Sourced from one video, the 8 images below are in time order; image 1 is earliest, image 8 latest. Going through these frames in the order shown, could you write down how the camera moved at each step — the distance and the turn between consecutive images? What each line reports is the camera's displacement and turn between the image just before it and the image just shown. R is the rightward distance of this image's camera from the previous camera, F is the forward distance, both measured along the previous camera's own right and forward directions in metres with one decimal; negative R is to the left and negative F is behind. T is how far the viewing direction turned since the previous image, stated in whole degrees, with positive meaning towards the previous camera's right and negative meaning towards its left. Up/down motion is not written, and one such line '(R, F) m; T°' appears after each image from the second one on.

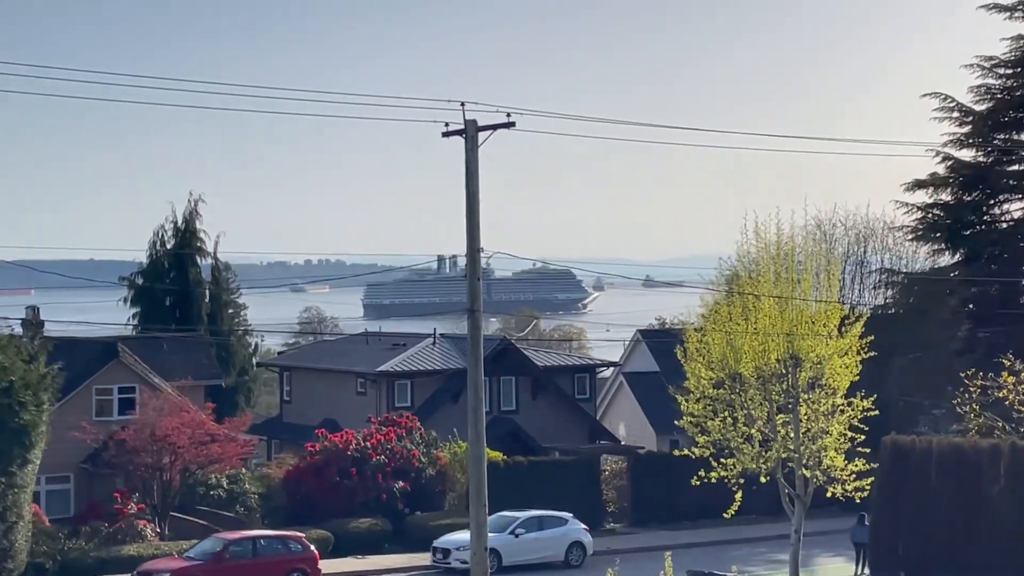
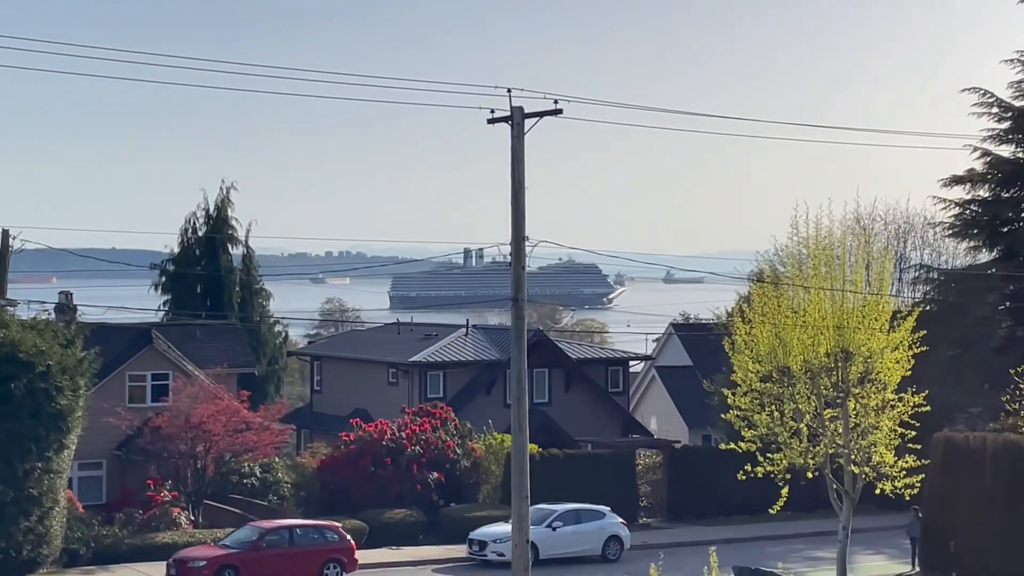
(-0.3, +0.3) m; -1°
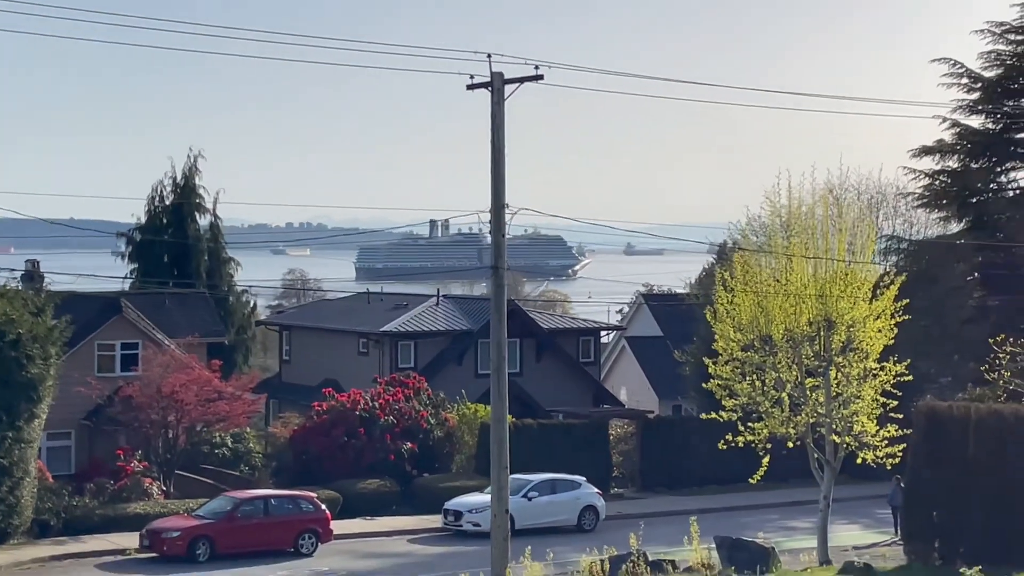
(-0.2, +0.2) m; +1°
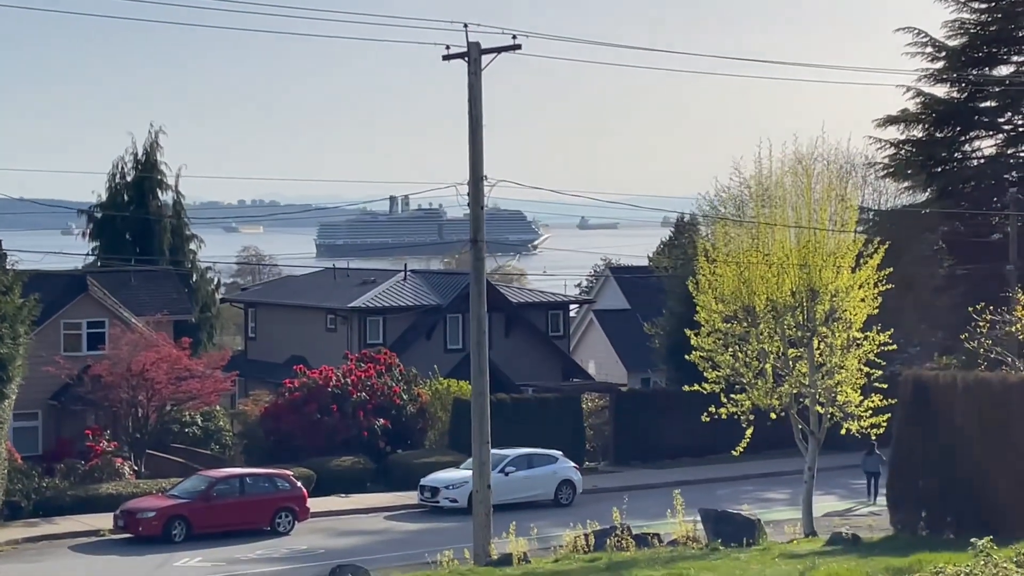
(-0.3, +0.3) m; +1°
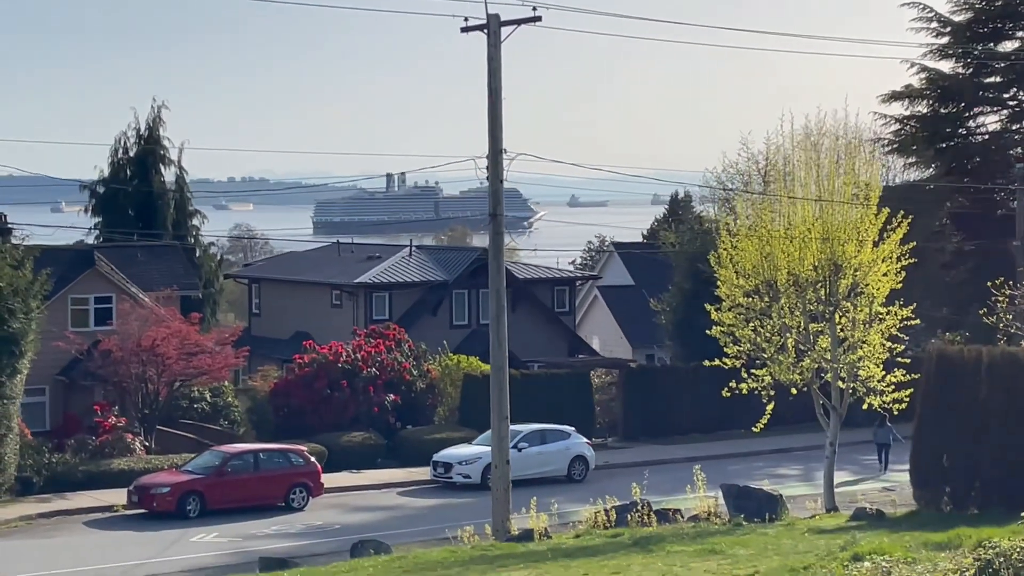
(-0.4, +0.2) m; 0°
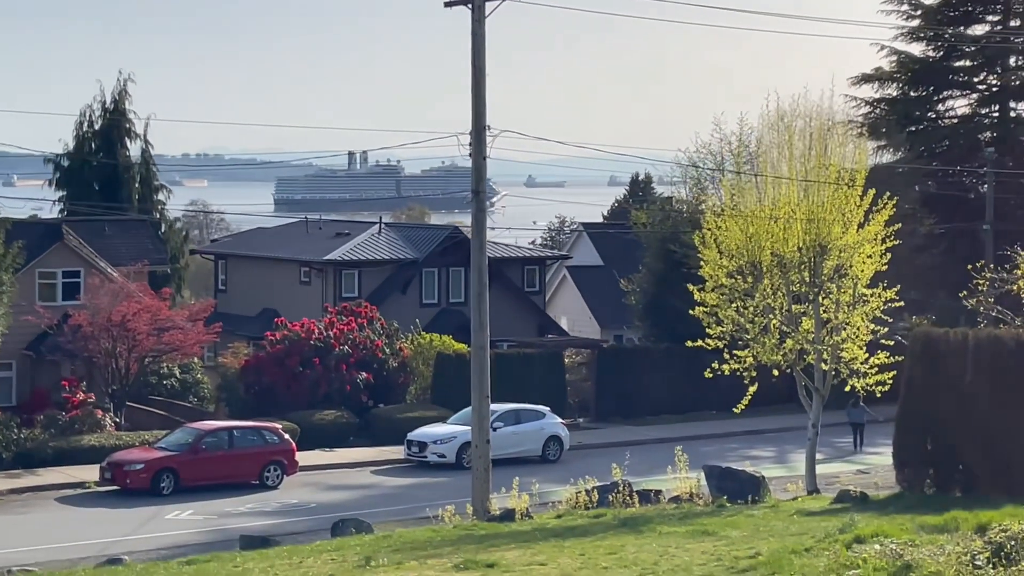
(-0.3, +0.2) m; +1°
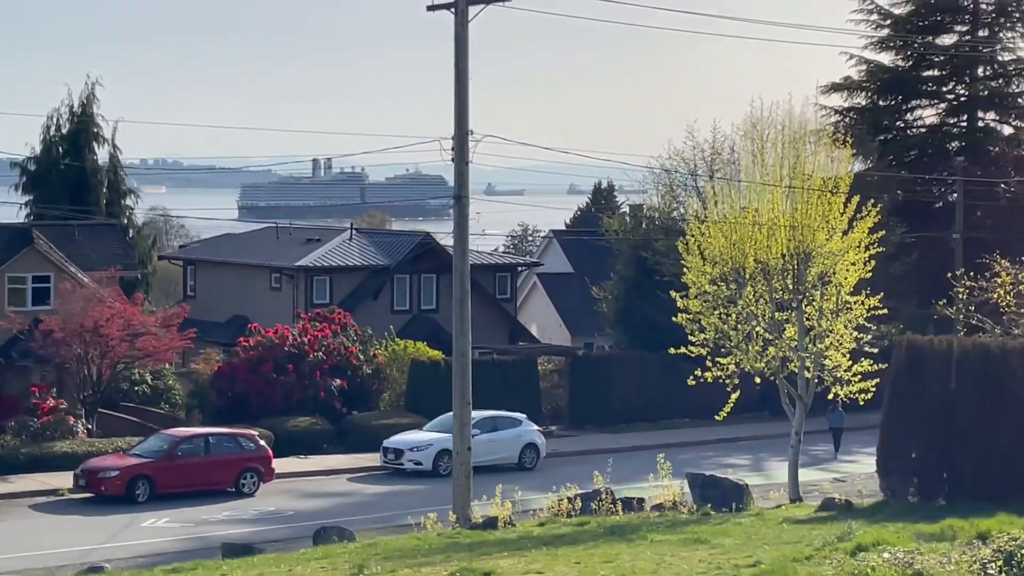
(-0.3, +0.2) m; +1°
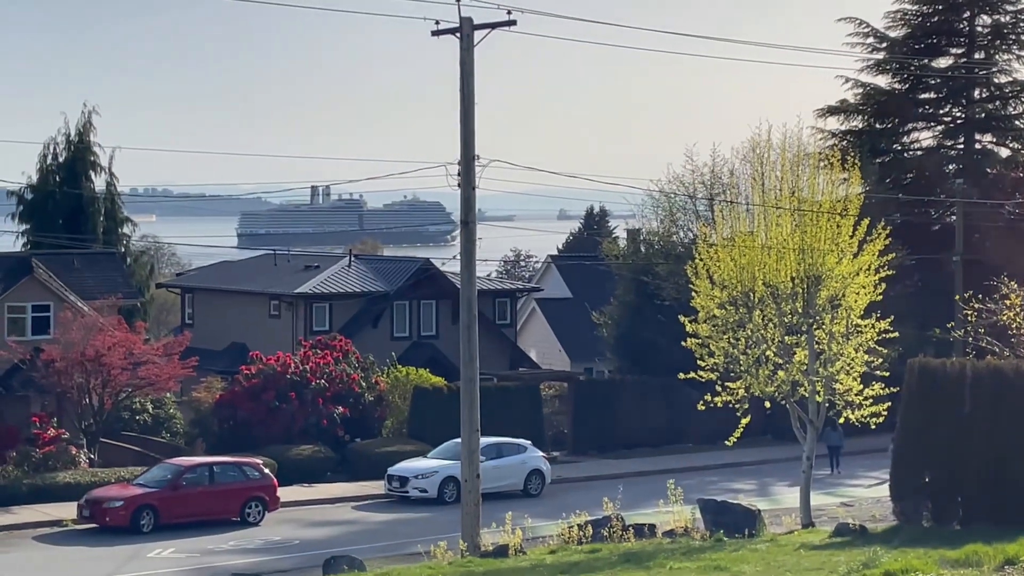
(-0.2, +0.2) m; 0°
